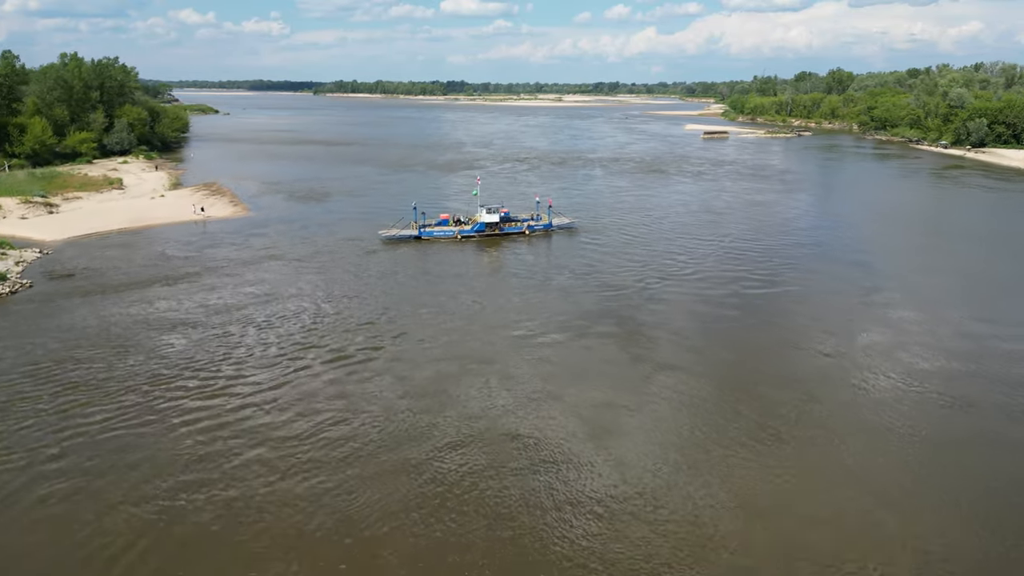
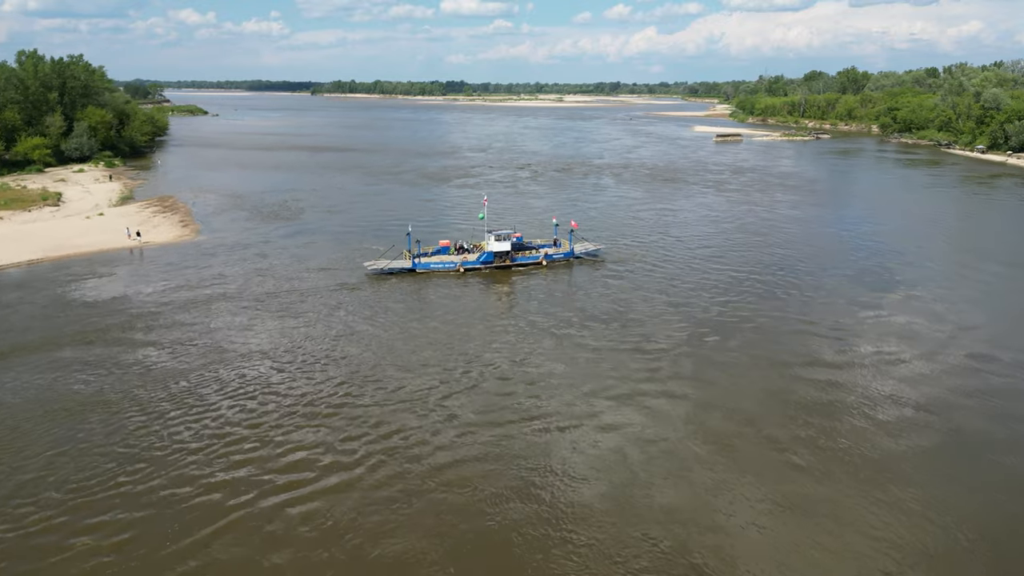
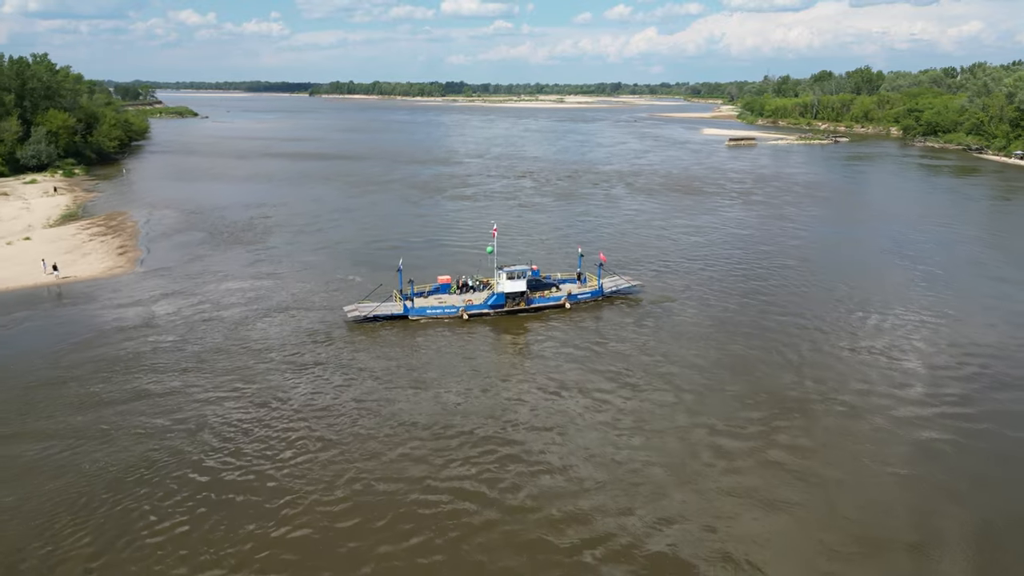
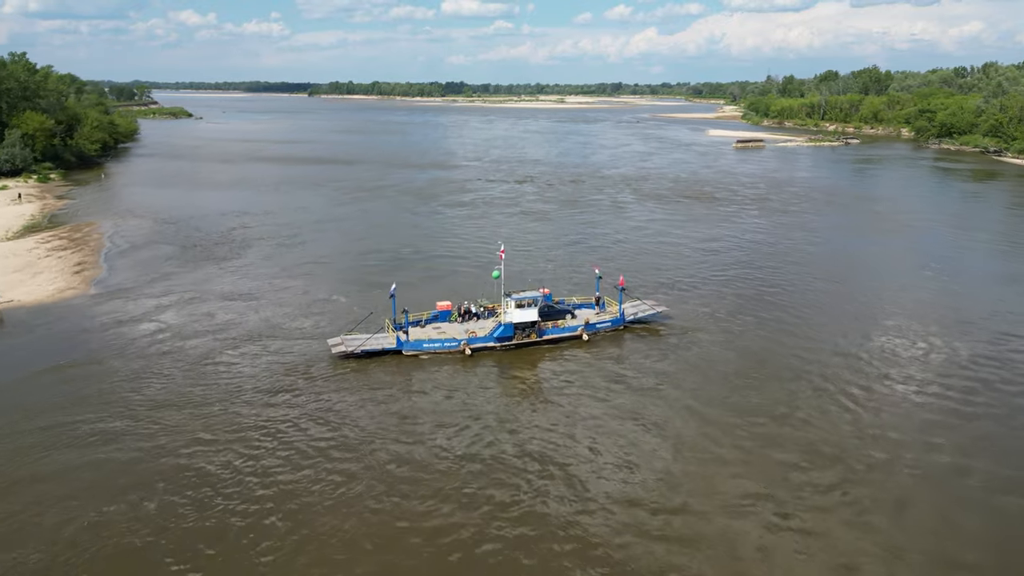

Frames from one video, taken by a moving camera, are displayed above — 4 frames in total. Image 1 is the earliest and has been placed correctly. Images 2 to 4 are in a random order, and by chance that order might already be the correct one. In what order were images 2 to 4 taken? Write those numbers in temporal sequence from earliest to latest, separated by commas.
2, 3, 4
